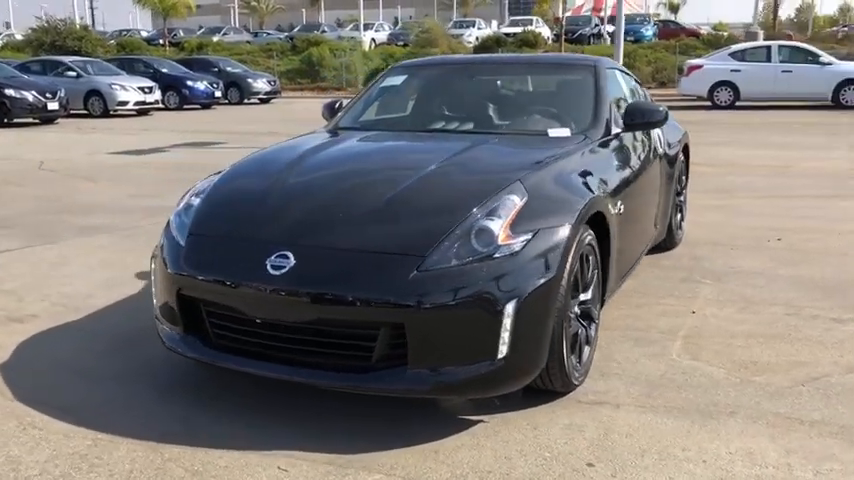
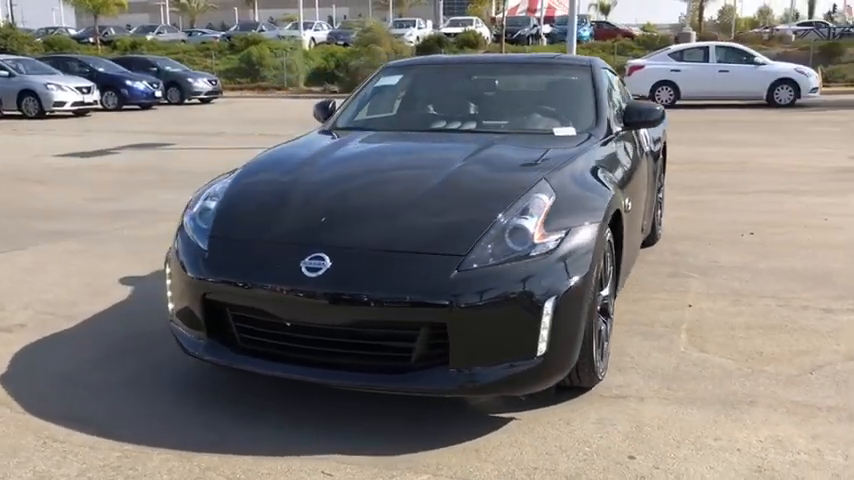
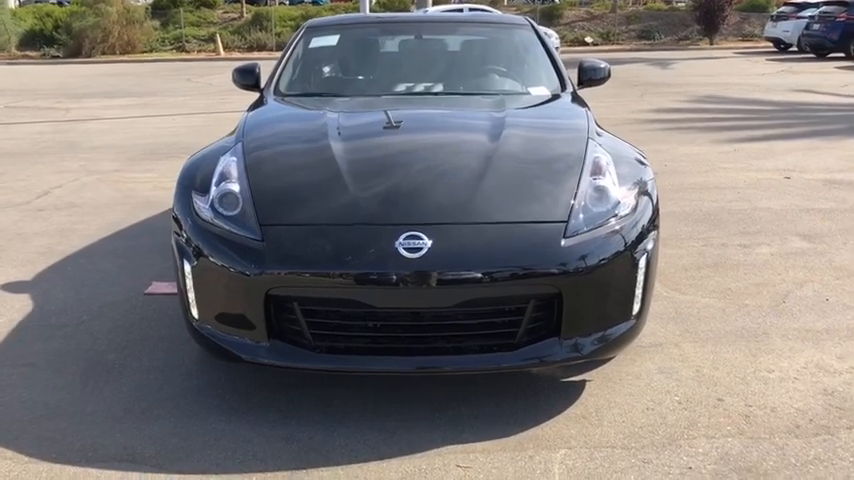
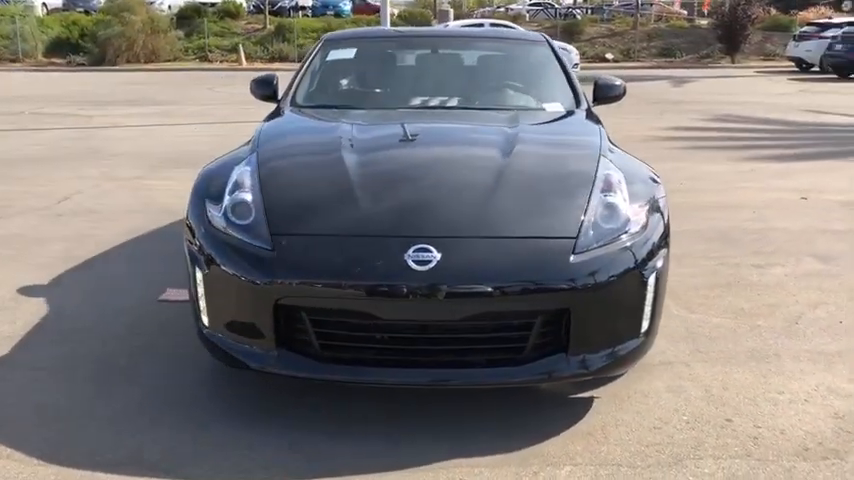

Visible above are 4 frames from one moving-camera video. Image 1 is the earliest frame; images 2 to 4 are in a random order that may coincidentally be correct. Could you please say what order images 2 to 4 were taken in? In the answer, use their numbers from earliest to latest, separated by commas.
2, 4, 3
